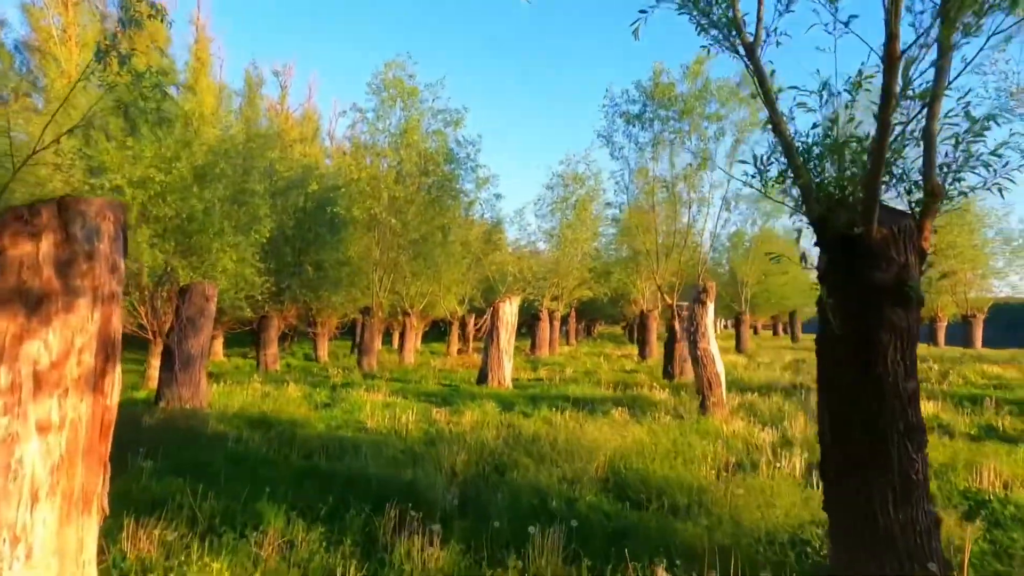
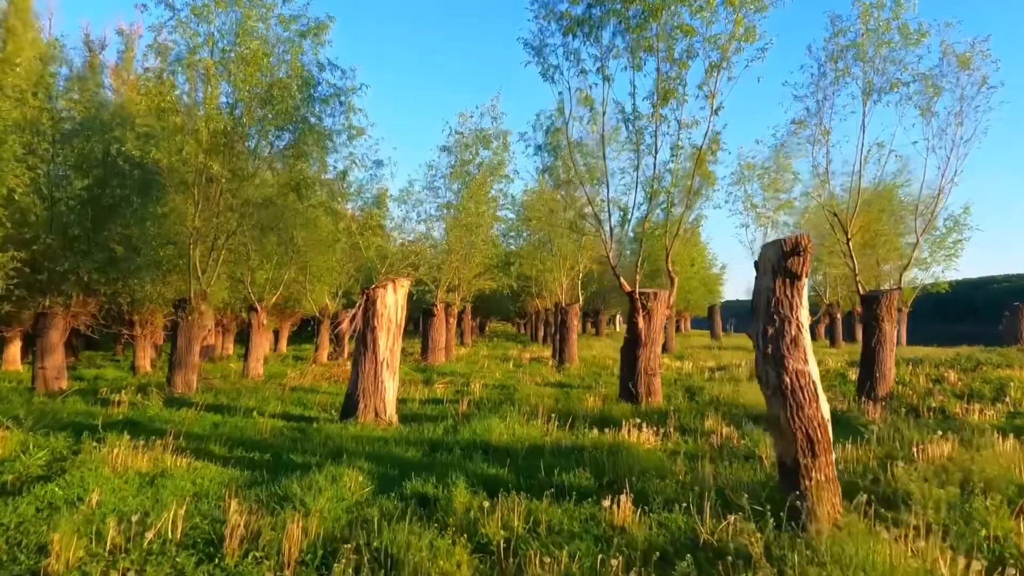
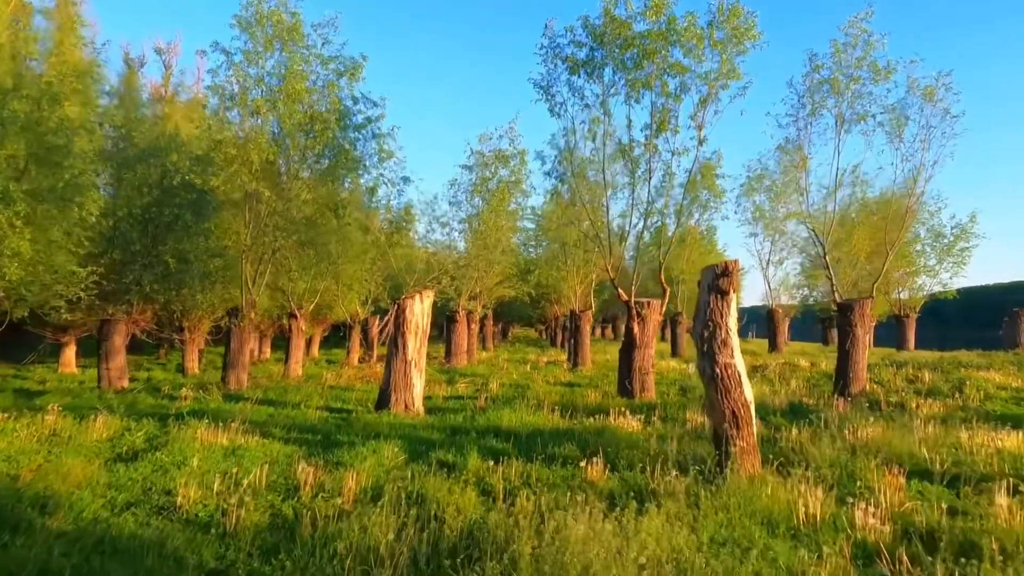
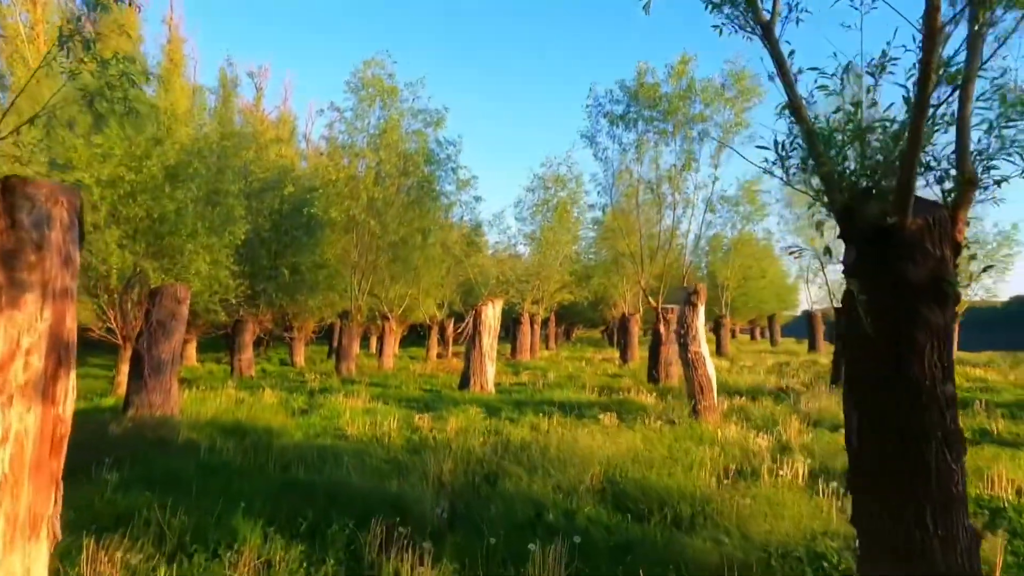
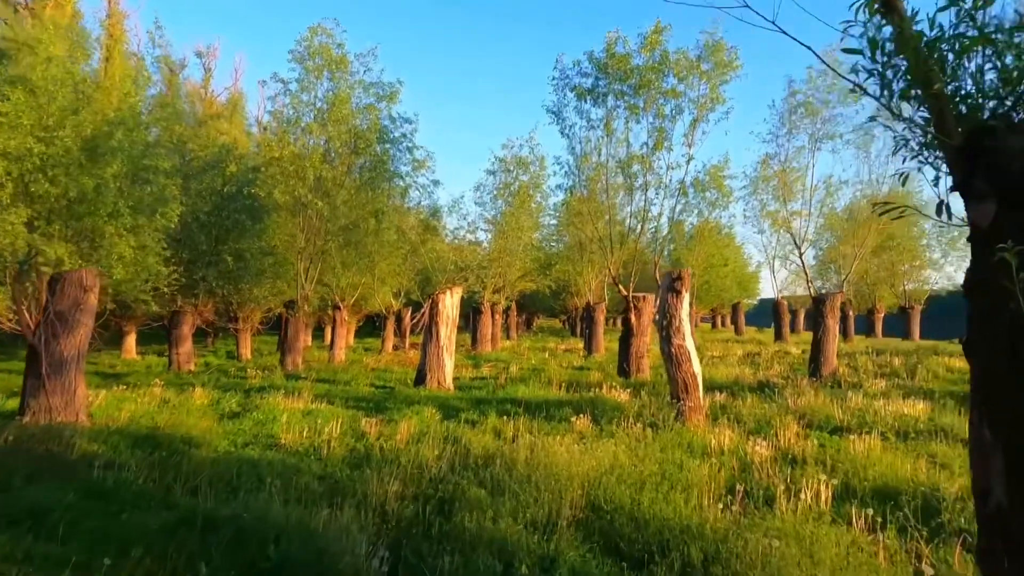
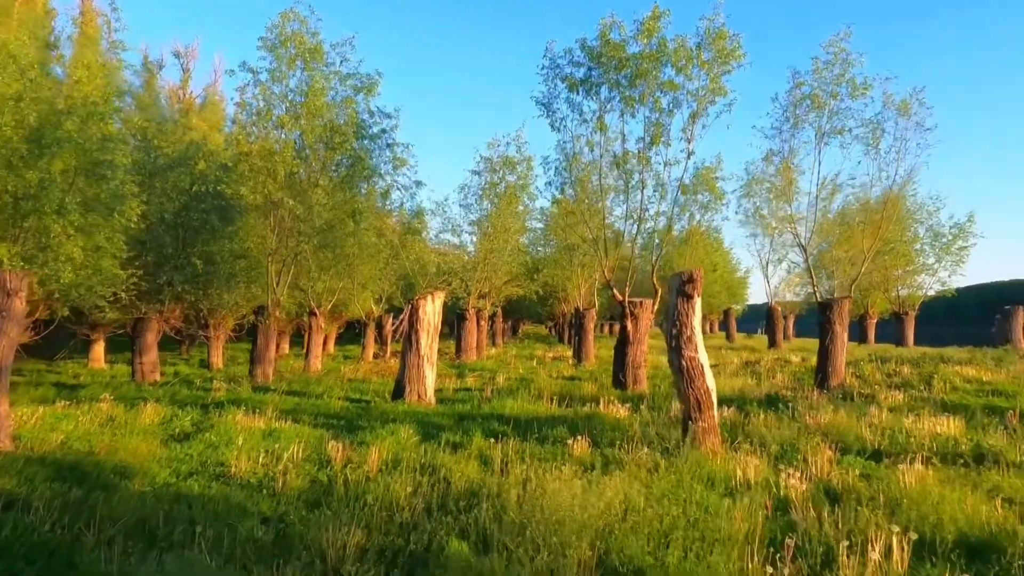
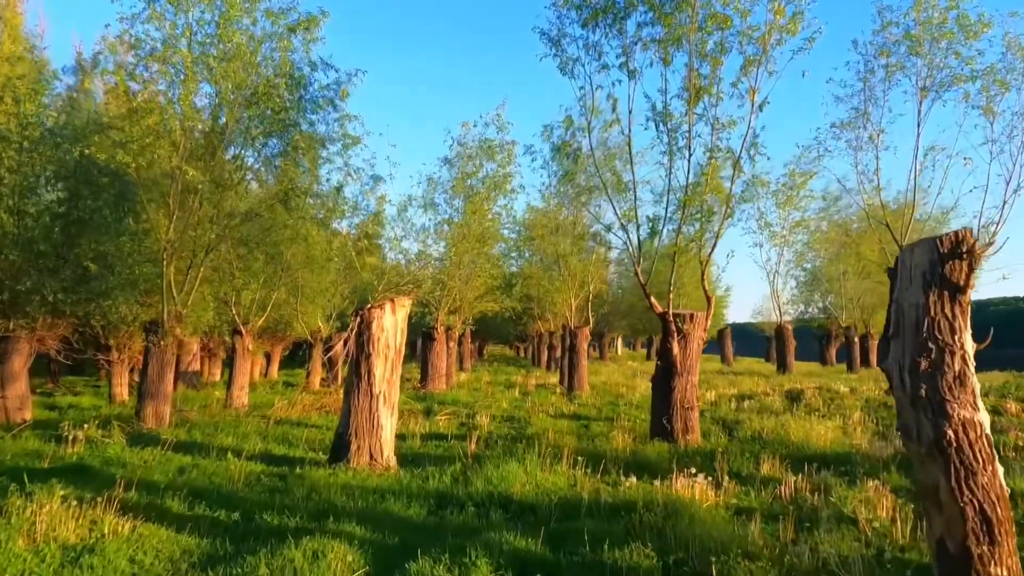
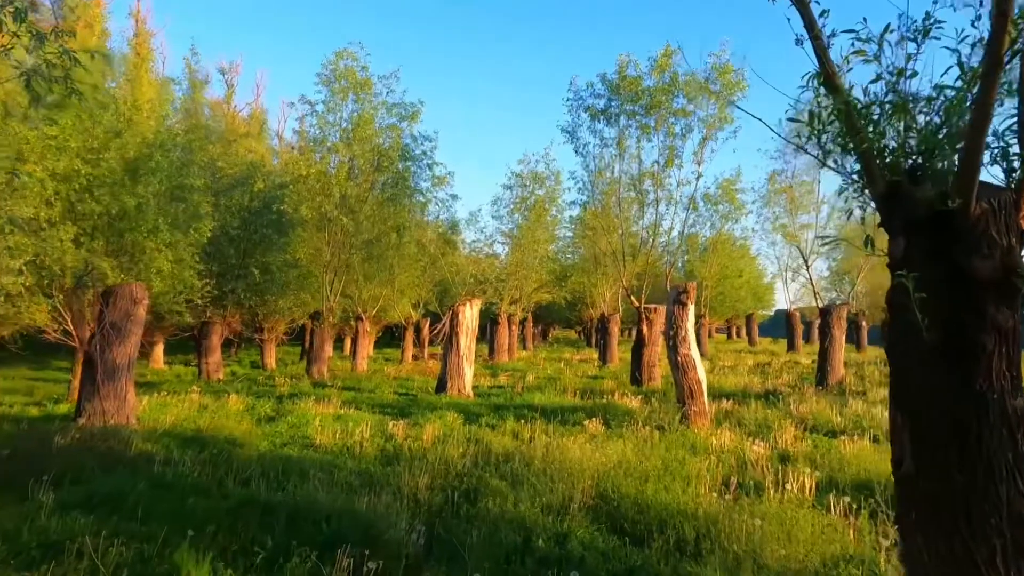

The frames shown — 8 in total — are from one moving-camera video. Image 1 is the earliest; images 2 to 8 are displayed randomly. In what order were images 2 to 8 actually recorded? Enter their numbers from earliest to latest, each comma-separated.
4, 8, 5, 6, 3, 2, 7
